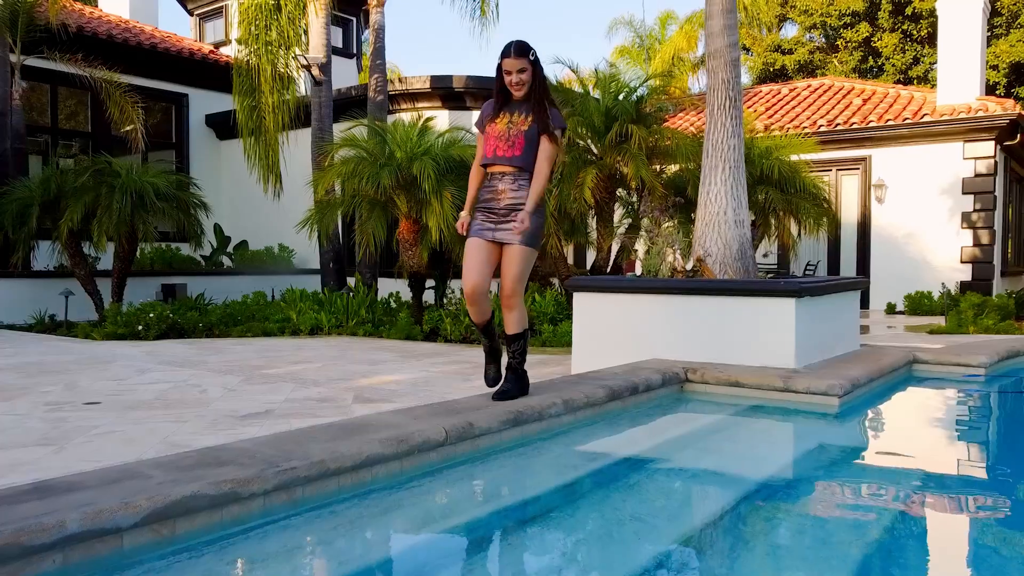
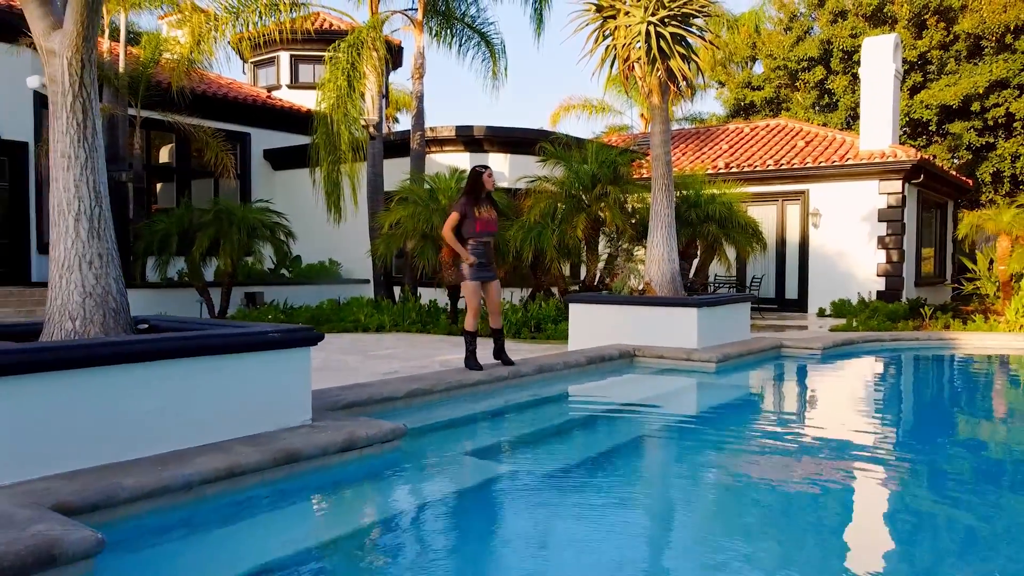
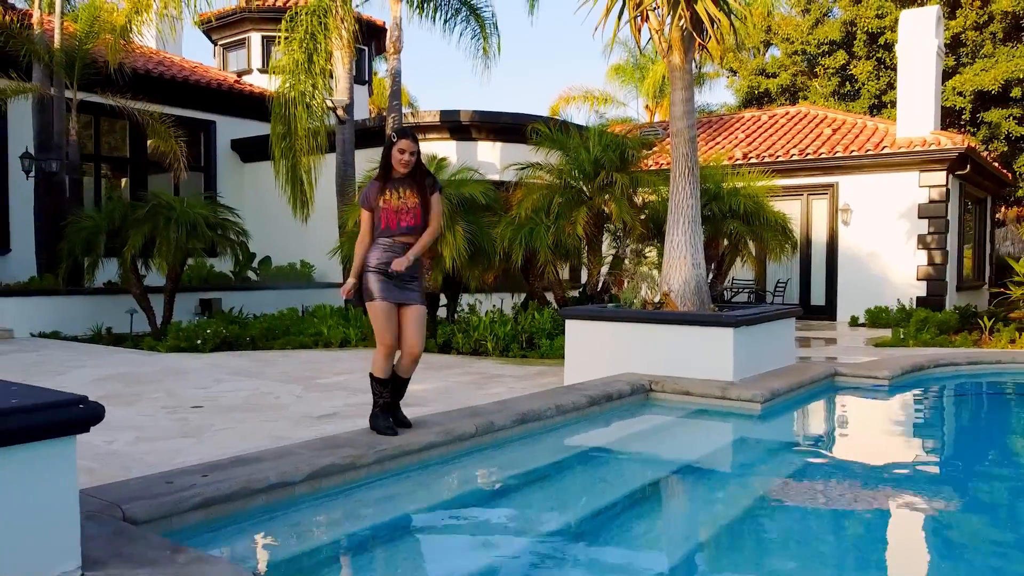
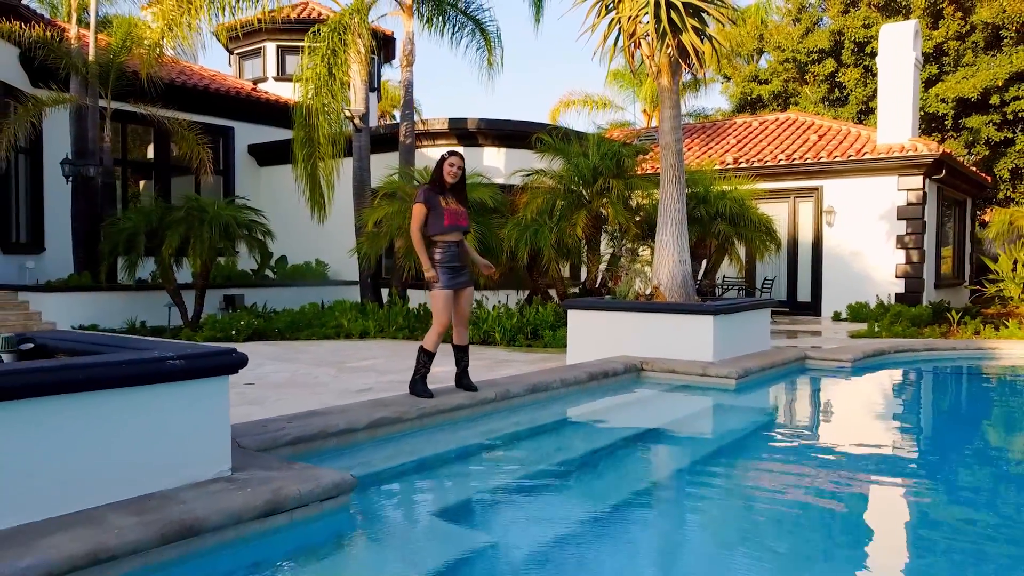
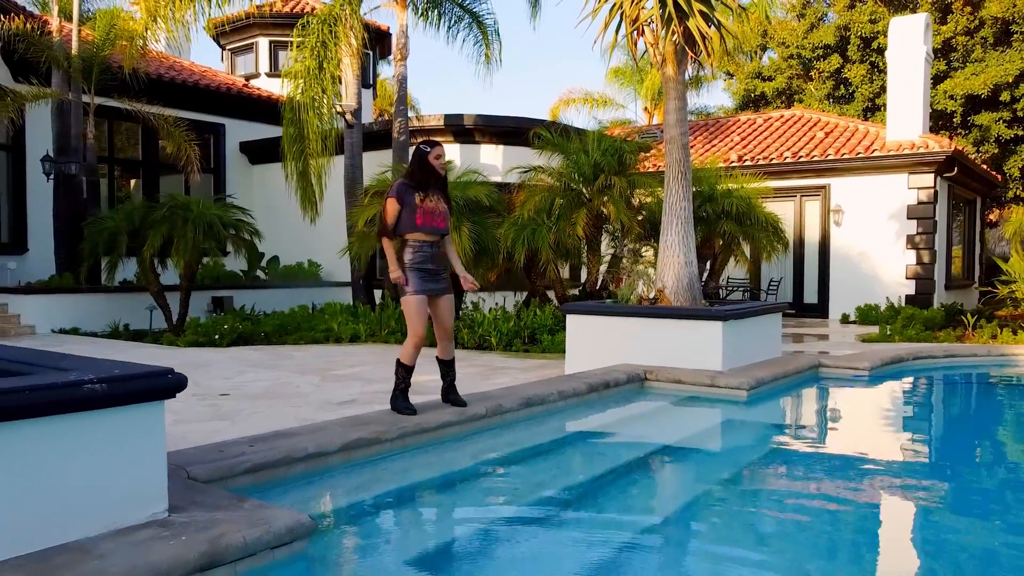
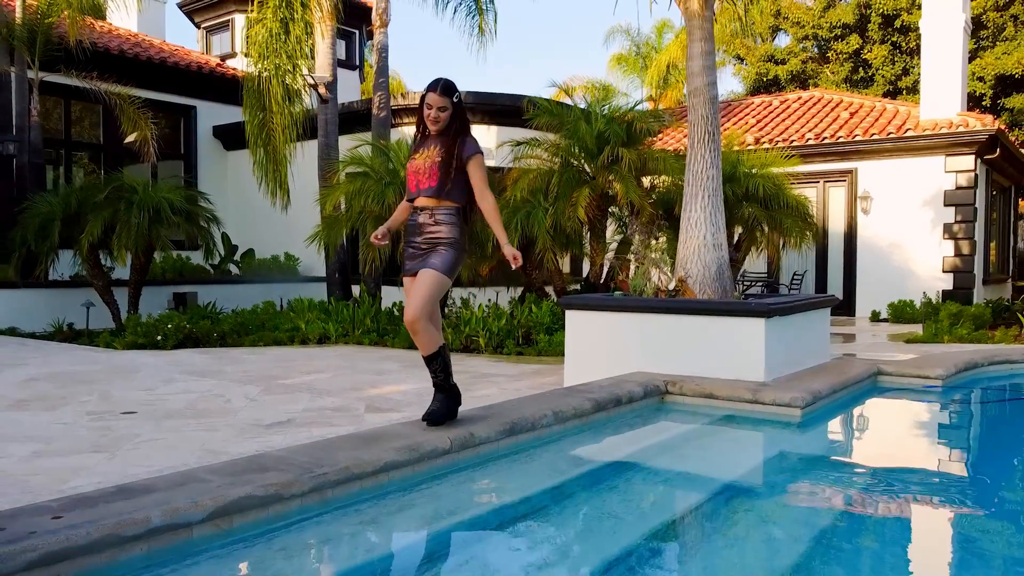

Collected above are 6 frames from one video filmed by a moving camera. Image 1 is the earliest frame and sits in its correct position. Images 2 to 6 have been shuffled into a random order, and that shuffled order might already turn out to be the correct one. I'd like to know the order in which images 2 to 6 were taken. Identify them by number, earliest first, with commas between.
6, 3, 5, 4, 2
